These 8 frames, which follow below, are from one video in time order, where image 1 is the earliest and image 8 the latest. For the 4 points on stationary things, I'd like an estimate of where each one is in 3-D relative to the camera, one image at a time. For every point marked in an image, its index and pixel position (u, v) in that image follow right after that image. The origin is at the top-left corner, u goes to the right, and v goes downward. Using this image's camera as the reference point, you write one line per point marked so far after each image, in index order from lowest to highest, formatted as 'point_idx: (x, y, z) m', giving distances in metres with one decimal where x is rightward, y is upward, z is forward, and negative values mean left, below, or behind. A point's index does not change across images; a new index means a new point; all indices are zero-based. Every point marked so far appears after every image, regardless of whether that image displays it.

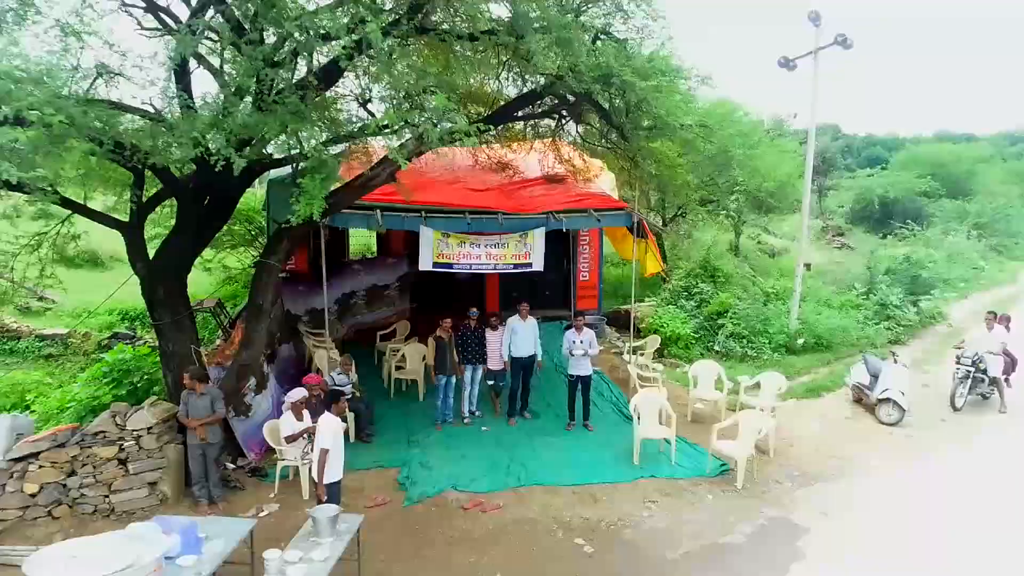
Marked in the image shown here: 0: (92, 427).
0: (-3.0, -1.0, +5.0) m
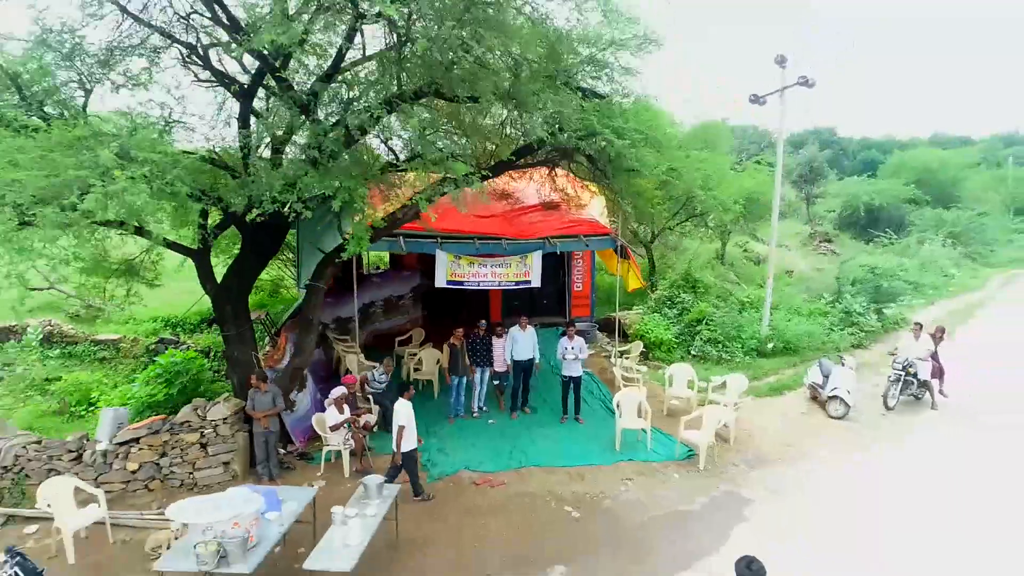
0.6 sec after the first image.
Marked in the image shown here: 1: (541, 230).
0: (-3.0, -1.1, +6.2) m
1: (+0.4, +0.7, +8.7) m
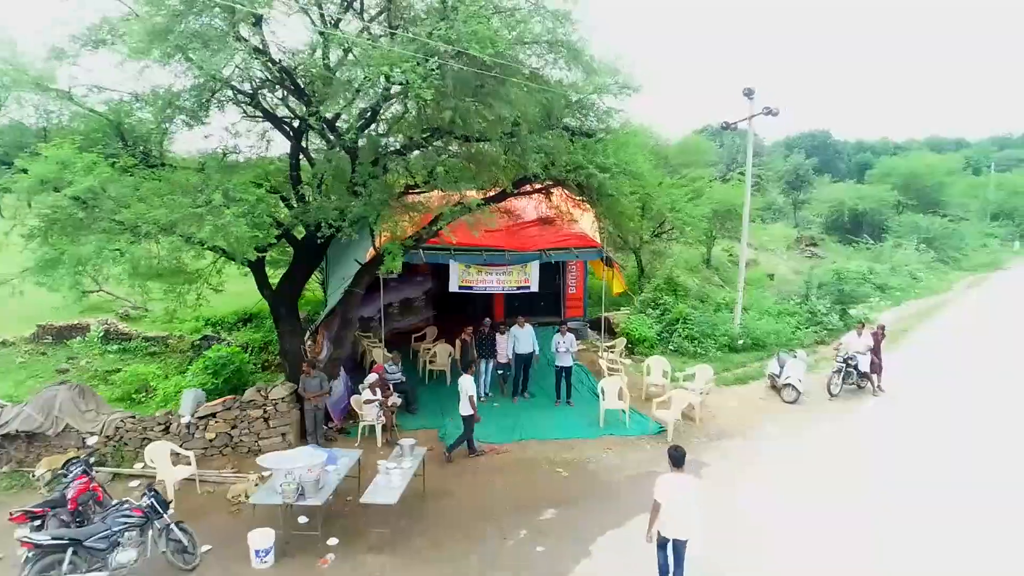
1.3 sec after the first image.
0: (-2.9, -1.2, +7.7) m
1: (+0.4, +0.6, +10.2) m
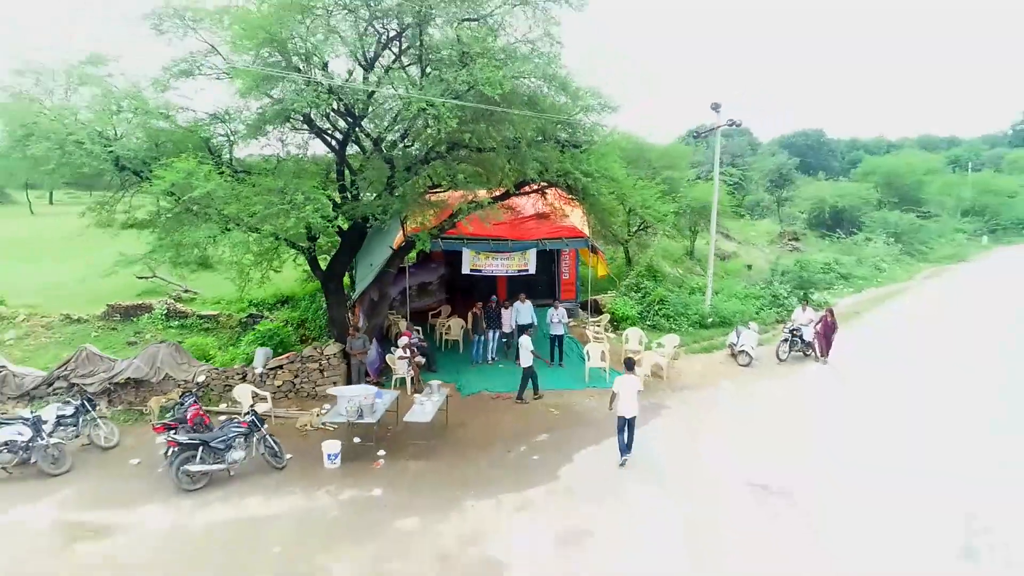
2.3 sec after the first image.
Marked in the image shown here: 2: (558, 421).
0: (-2.9, -0.9, +9.8) m
1: (+0.4, +0.9, +12.3) m
2: (+0.6, -1.8, +9.4) m
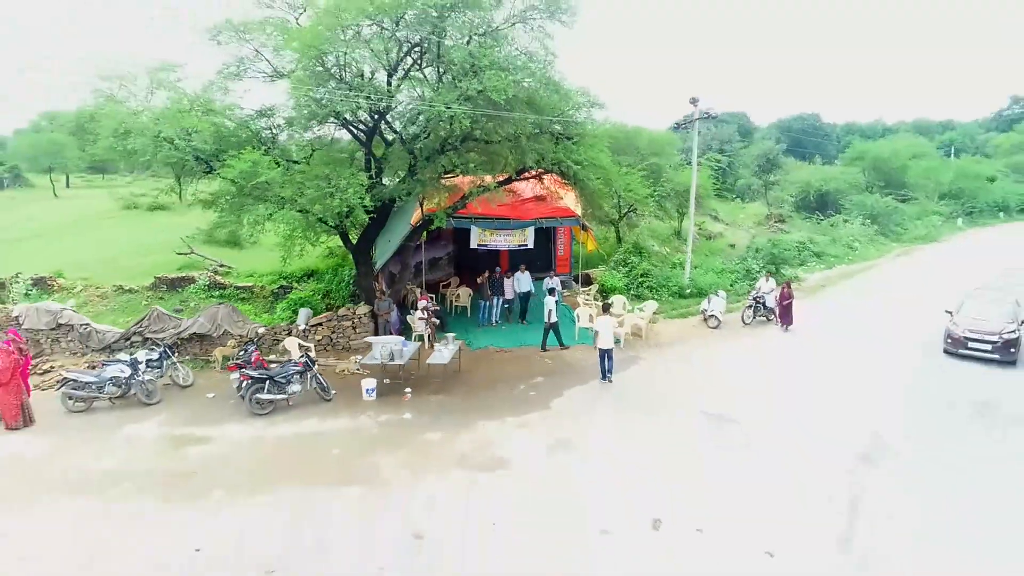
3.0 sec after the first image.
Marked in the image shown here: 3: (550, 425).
0: (-2.9, -0.4, +11.7) m
1: (+0.4, +1.5, +14.1) m
2: (+0.7, -1.3, +11.3) m
3: (+0.5, -1.8, +9.1) m
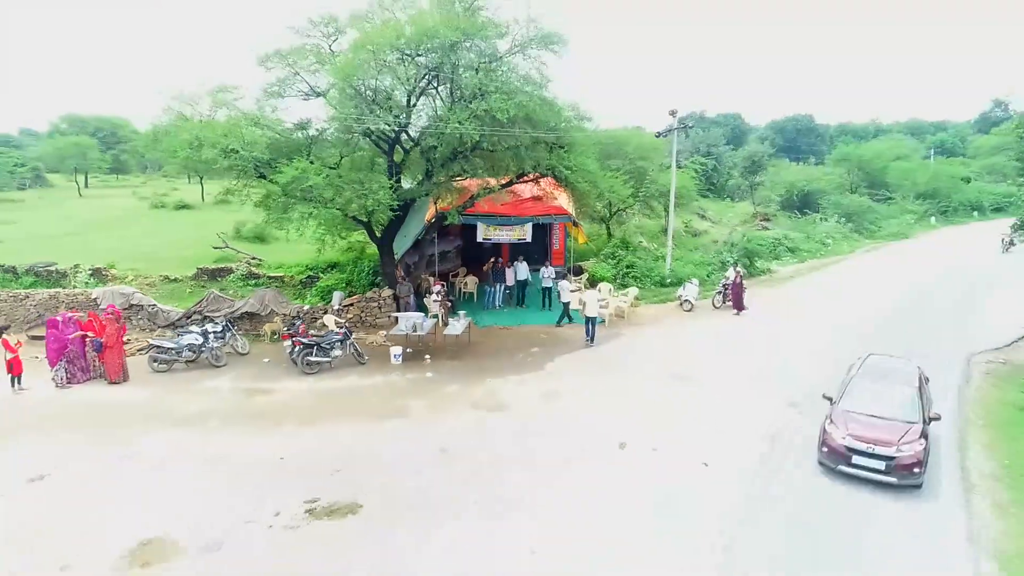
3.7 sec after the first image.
0: (-2.9, -0.1, +13.9) m
1: (+0.5, +1.8, +16.3) m
2: (+0.7, -1.0, +13.5) m
3: (+0.5, -1.5, +11.2) m
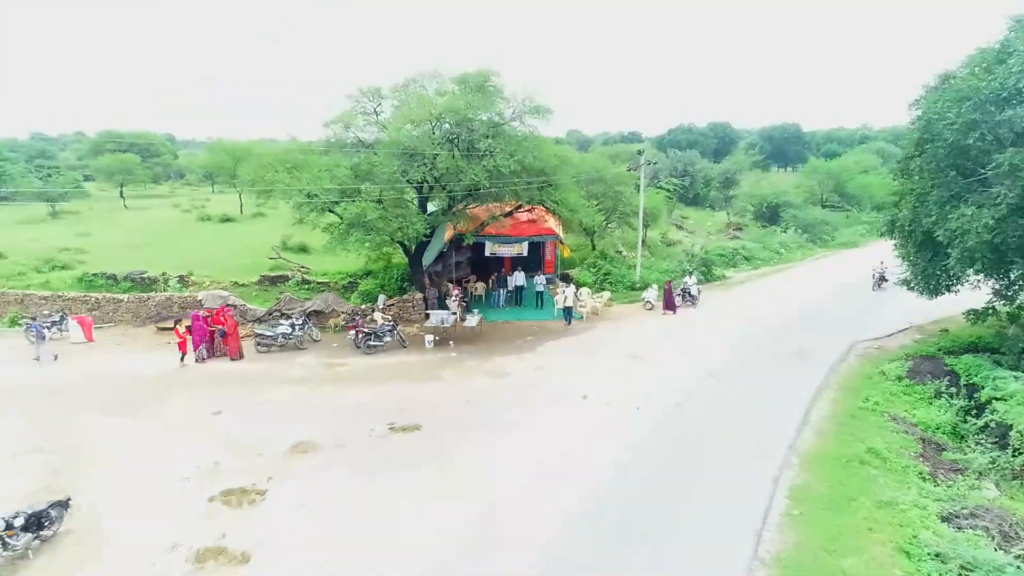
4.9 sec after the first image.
0: (-2.8, -0.3, +18.5) m
1: (+0.5, +1.7, +20.9) m
2: (+0.7, -1.2, +18.1) m
3: (+0.5, -1.6, +15.9) m
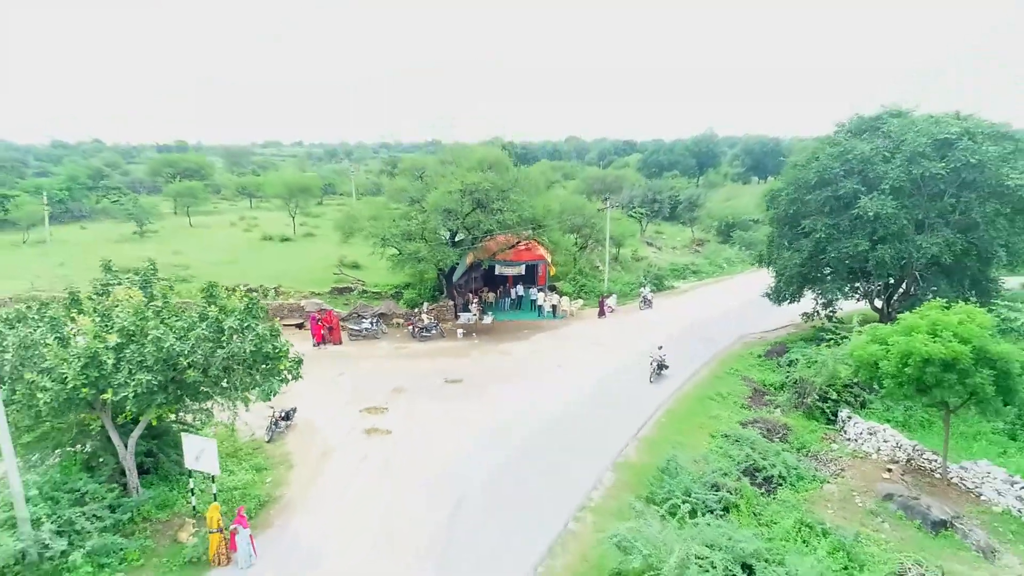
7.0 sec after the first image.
0: (-2.8, -0.6, +27.2) m
1: (+0.5, +1.3, +29.6) m
2: (+0.8, -1.5, +26.8) m
3: (+0.6, -2.0, +24.6) m
